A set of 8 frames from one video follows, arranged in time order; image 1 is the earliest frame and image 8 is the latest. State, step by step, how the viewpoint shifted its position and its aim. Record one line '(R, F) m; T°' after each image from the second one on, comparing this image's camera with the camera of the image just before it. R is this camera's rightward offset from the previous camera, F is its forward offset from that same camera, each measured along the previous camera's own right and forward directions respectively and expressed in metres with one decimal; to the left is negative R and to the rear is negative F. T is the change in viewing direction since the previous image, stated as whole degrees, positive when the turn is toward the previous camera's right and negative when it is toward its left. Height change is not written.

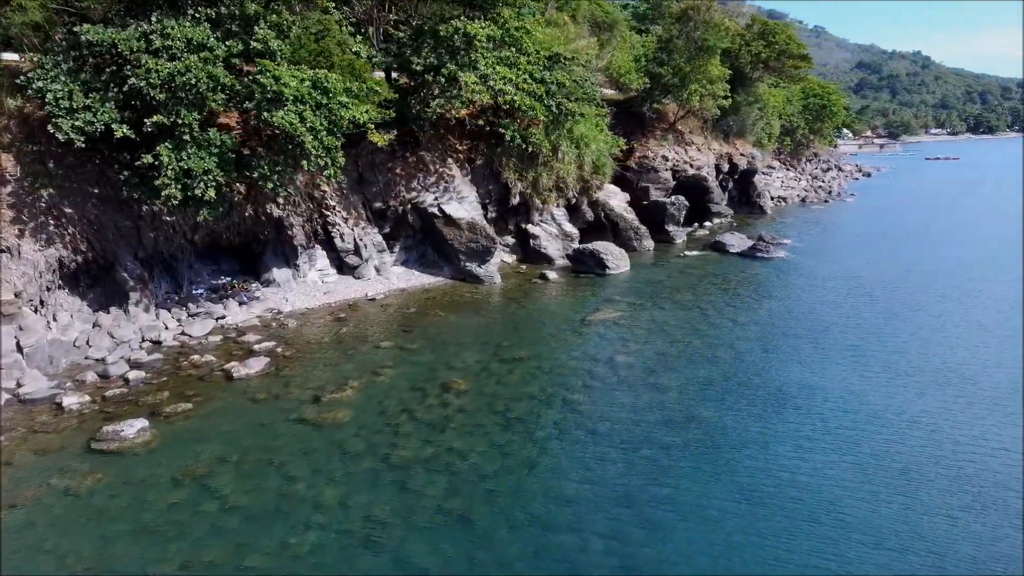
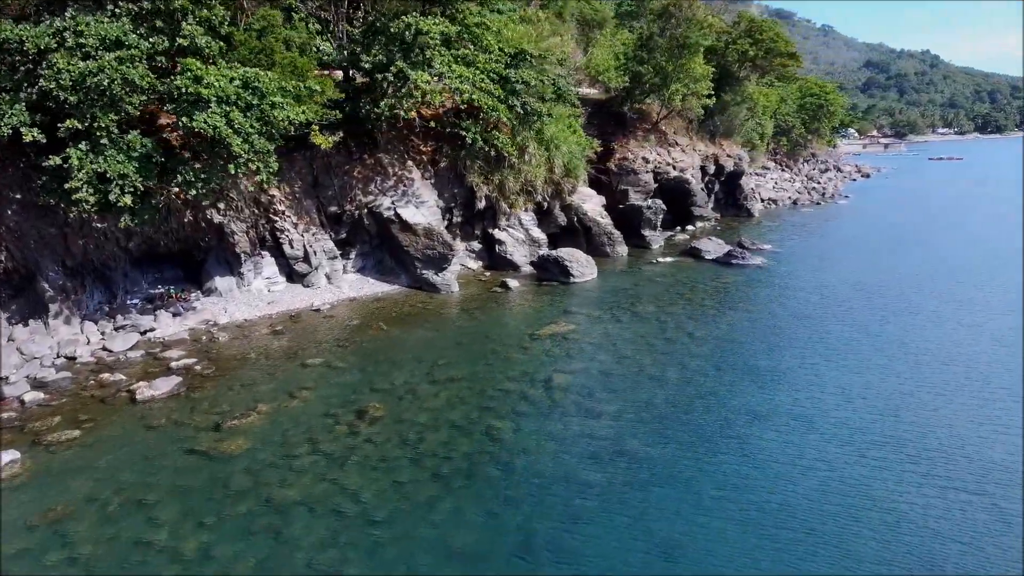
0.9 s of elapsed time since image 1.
(+1.7, +1.3) m; 0°
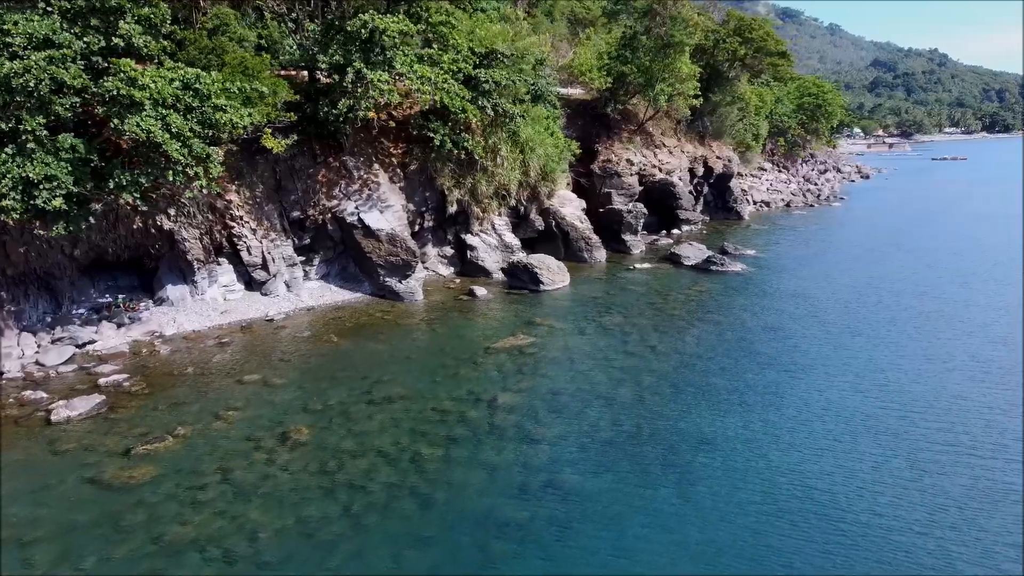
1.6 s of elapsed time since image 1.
(+1.3, +1.0) m; 0°
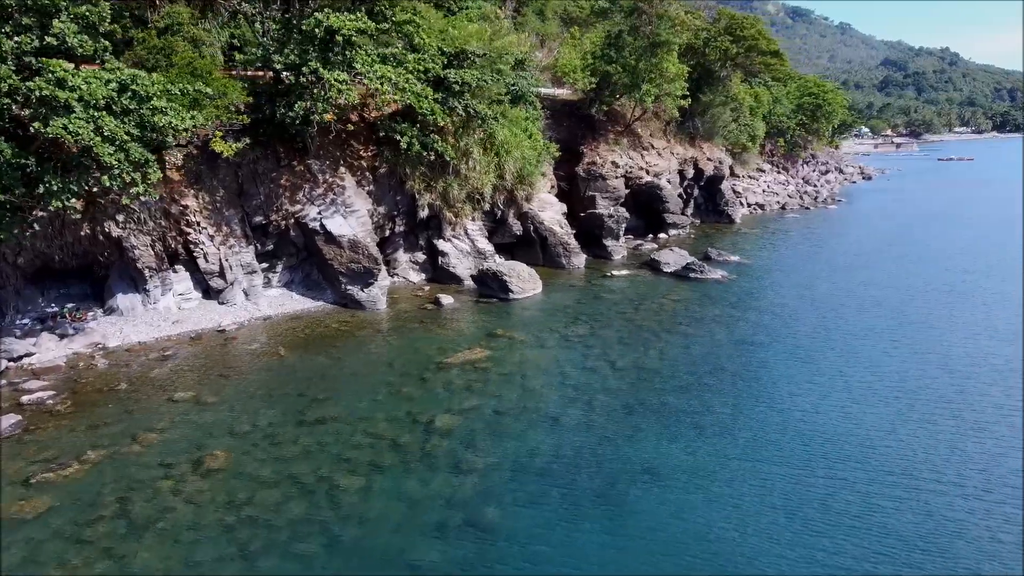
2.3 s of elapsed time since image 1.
(+1.3, +1.0) m; -1°
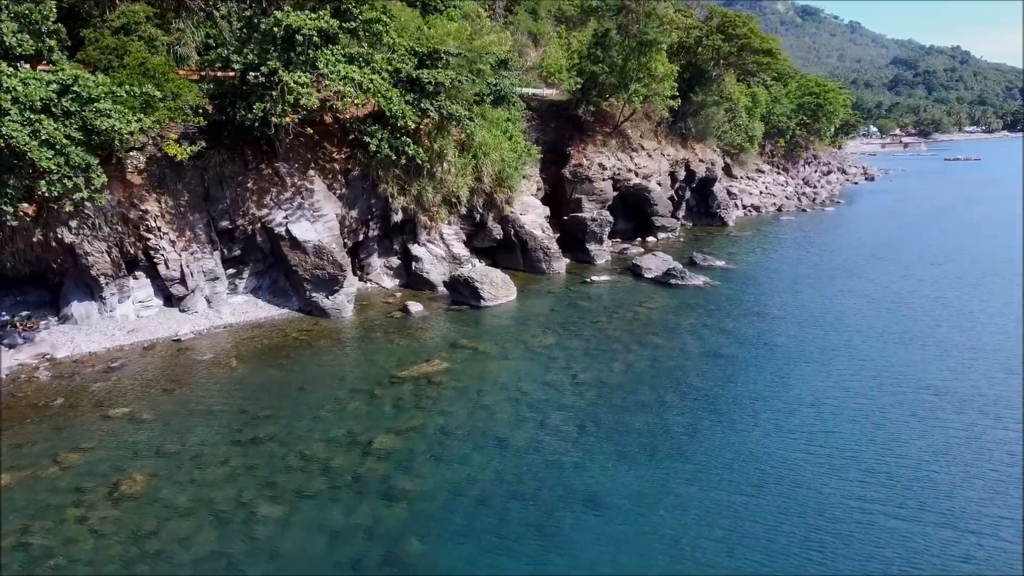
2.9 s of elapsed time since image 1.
(+1.2, +0.8) m; -1°
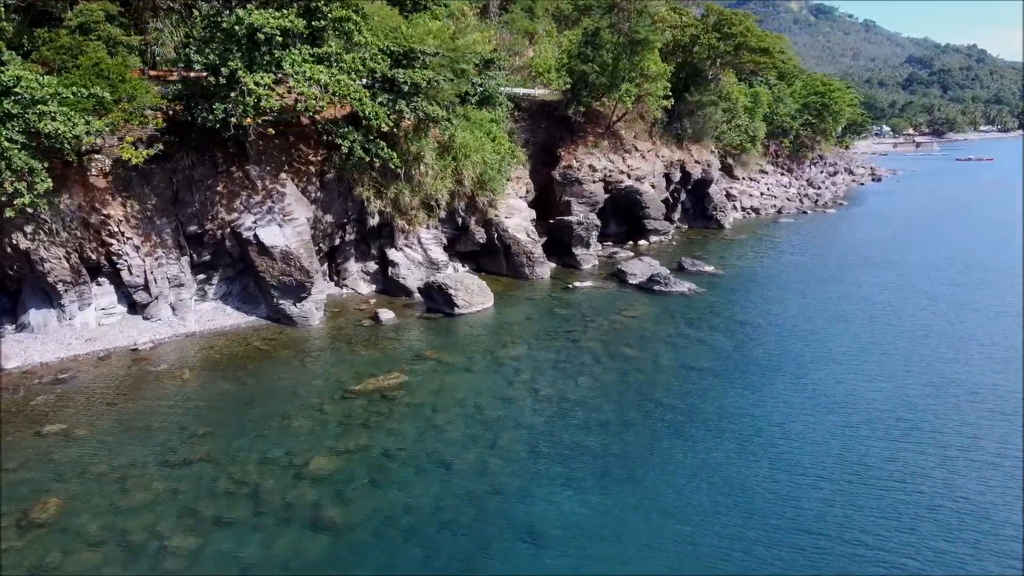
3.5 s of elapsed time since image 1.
(+1.2, +0.9) m; -1°
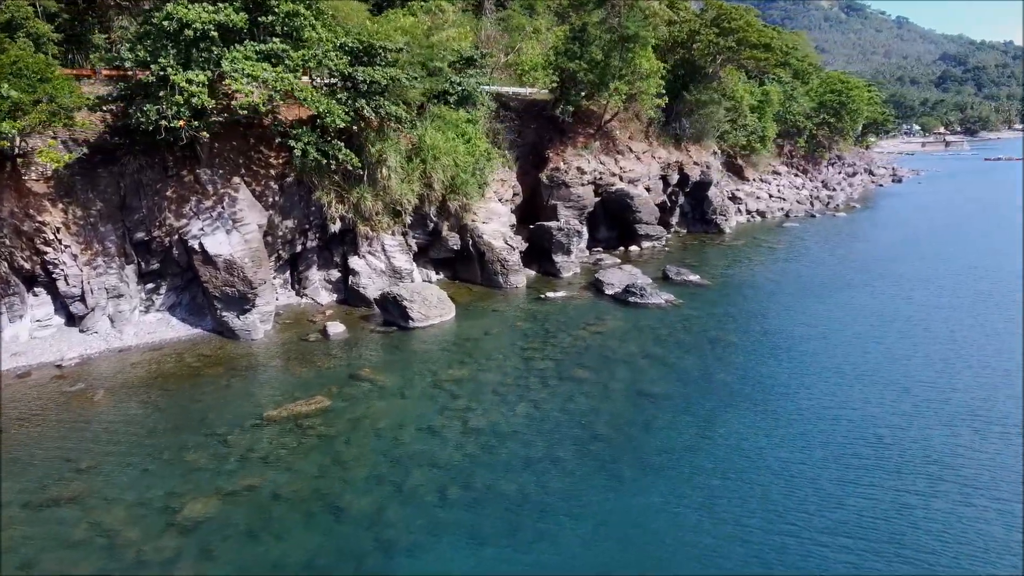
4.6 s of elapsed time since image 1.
(+2.0, +1.6) m; -2°
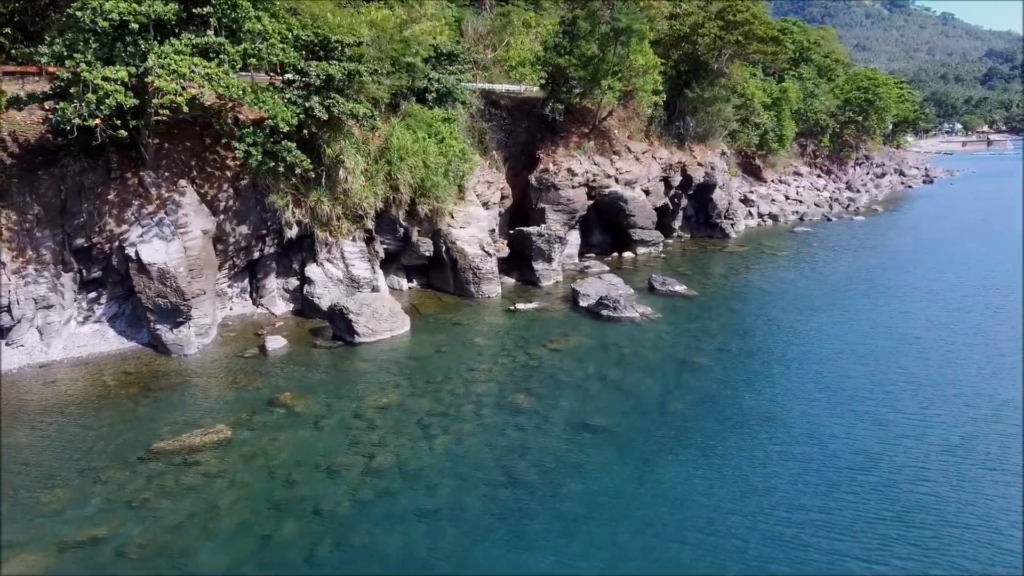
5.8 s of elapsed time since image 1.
(+2.1, +1.9) m; -2°
